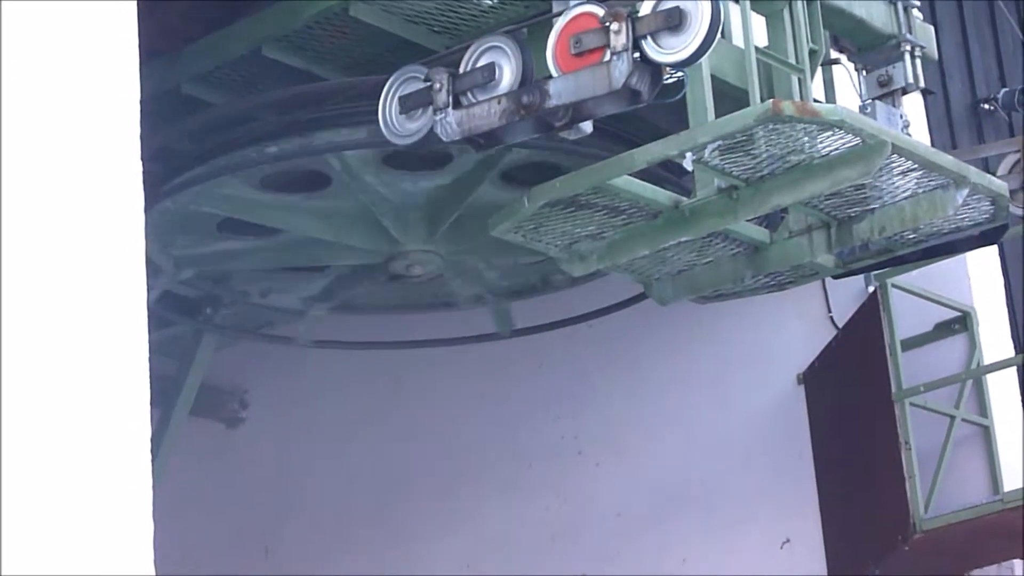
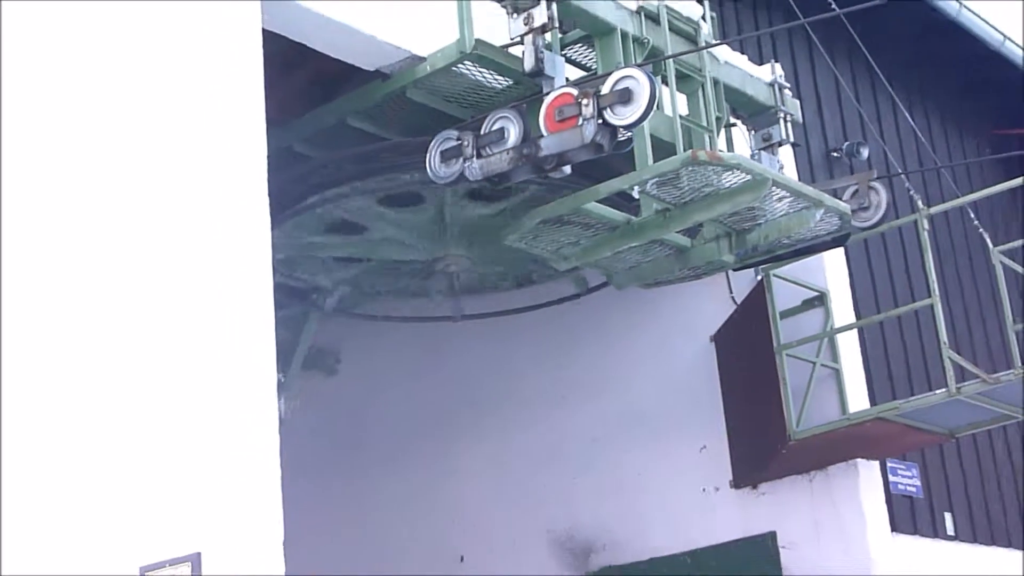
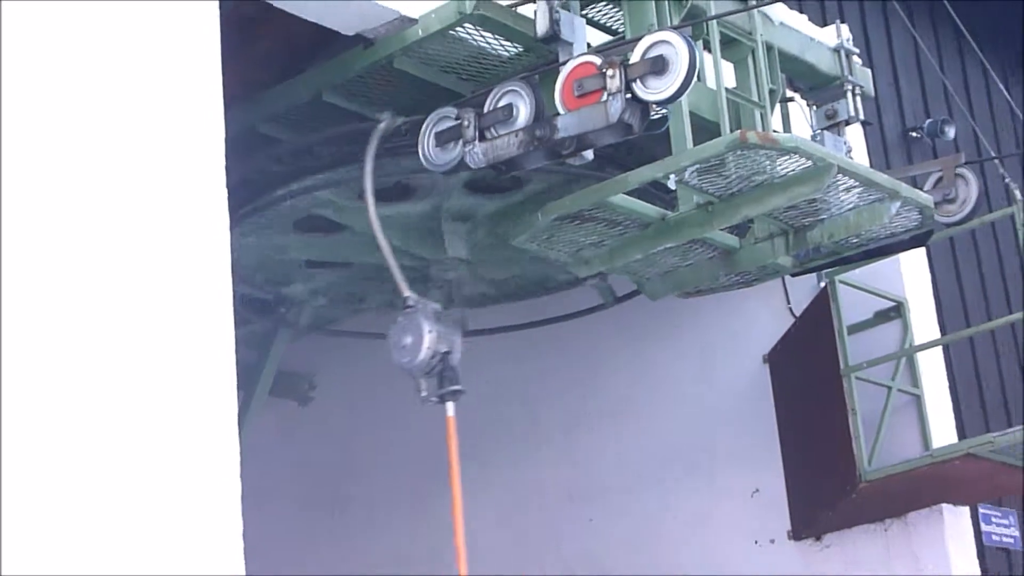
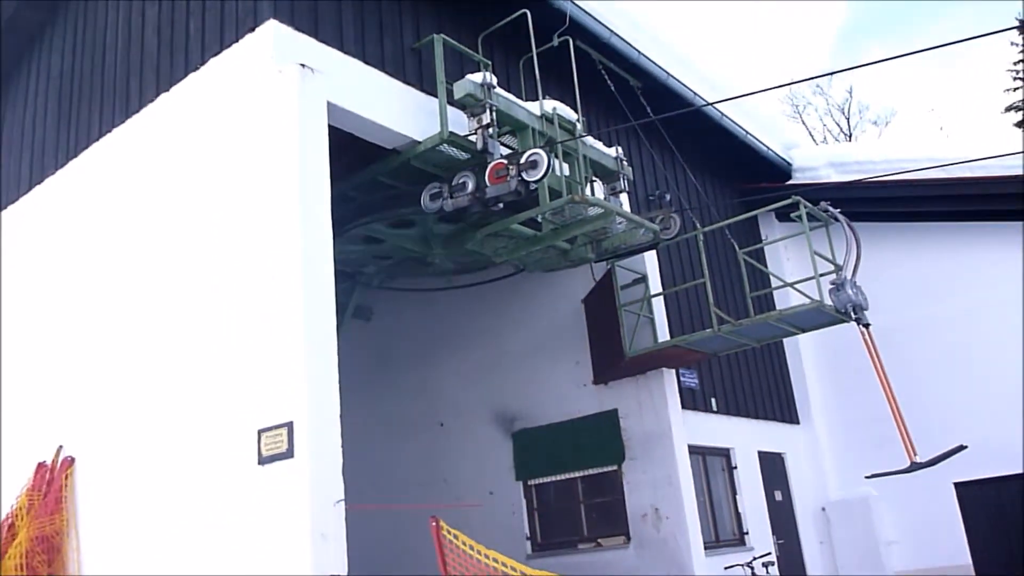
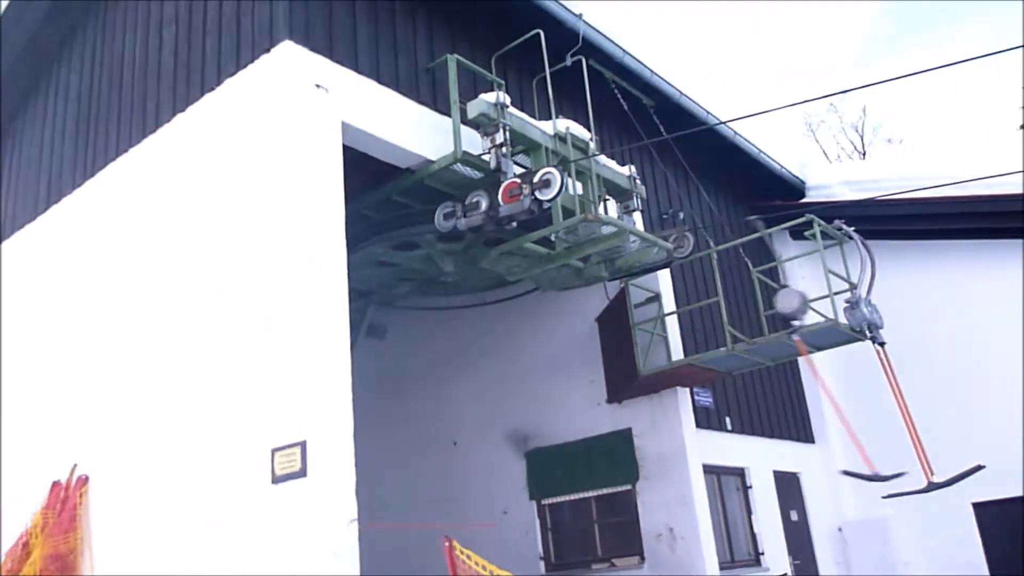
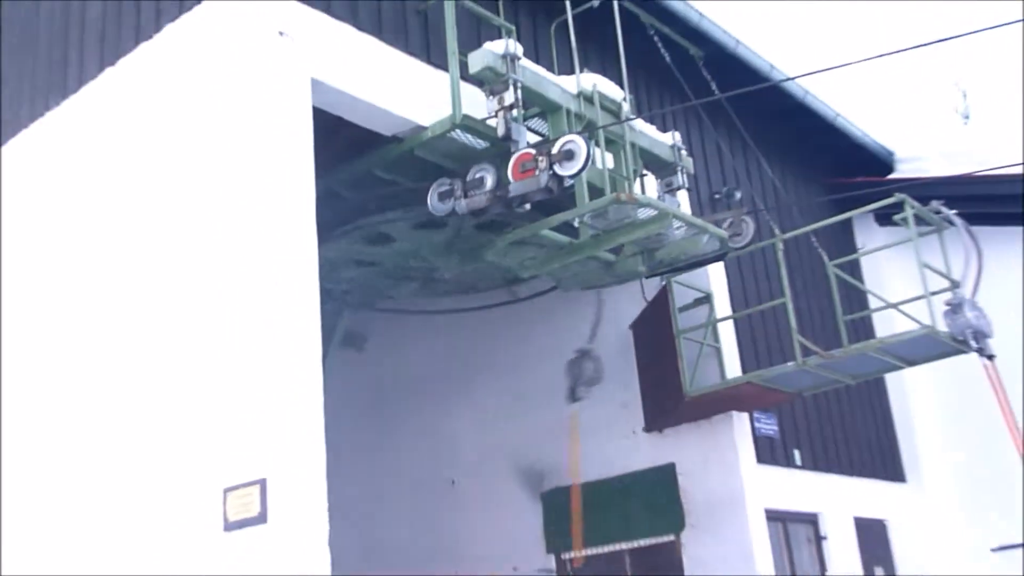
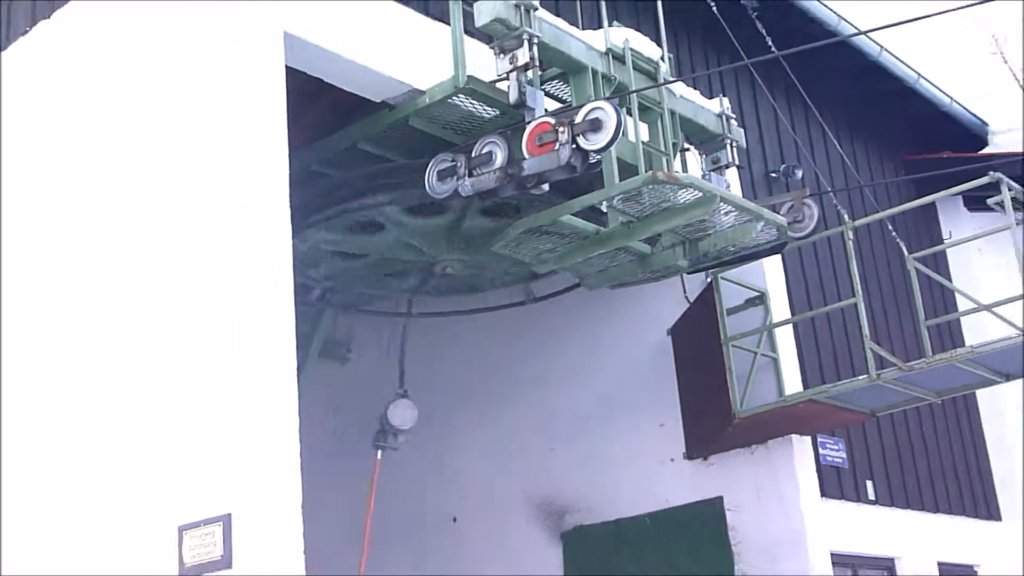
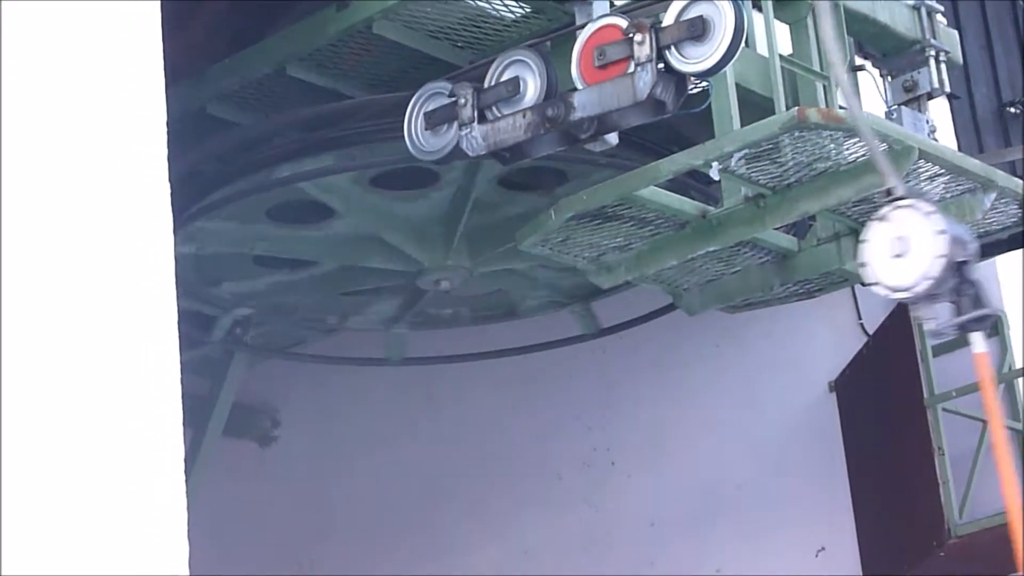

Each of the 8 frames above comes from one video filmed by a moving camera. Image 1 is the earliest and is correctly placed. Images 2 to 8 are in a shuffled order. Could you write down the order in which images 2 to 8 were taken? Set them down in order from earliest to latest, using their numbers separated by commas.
8, 3, 2, 7, 6, 5, 4
